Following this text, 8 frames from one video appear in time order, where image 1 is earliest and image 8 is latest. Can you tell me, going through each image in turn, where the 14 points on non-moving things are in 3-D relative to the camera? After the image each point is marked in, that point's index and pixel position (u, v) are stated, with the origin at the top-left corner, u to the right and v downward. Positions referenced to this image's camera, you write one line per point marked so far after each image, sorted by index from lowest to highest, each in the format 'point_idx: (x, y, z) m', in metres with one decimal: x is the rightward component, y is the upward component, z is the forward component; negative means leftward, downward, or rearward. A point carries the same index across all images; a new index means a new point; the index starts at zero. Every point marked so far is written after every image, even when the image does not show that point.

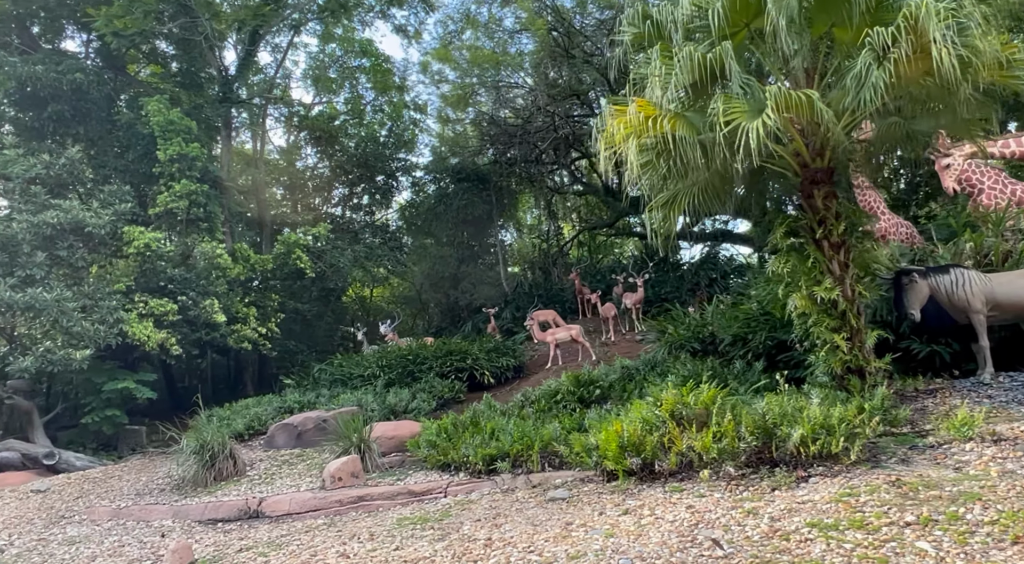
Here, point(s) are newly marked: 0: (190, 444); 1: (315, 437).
0: (-3.9, -2.0, +8.4) m
1: (-2.7, -2.1, +9.5) m
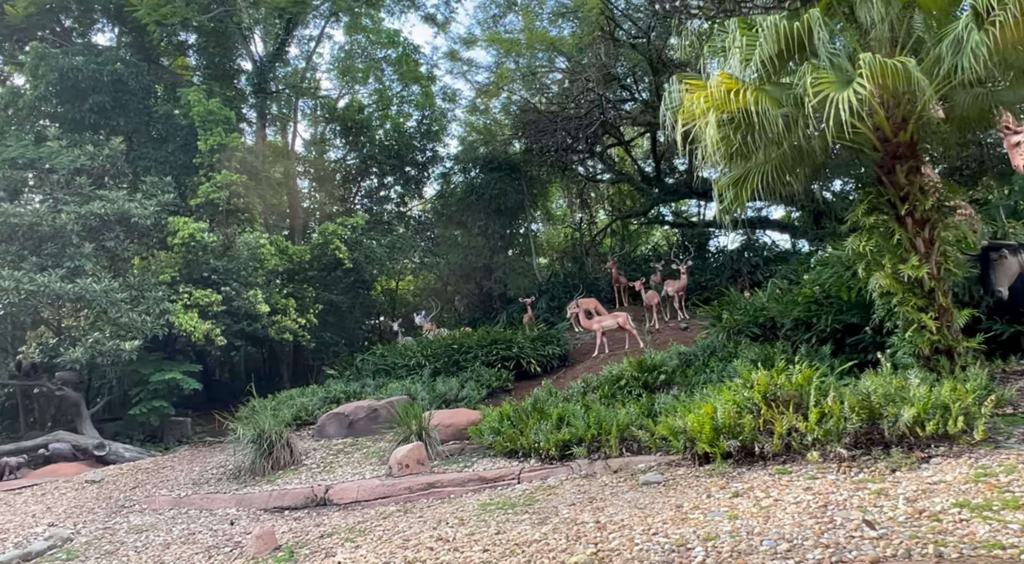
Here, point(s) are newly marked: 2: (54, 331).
0: (-3.2, -1.8, +8.3) m
1: (-2.0, -2.0, +9.4) m
2: (-7.2, -0.8, +10.9) m
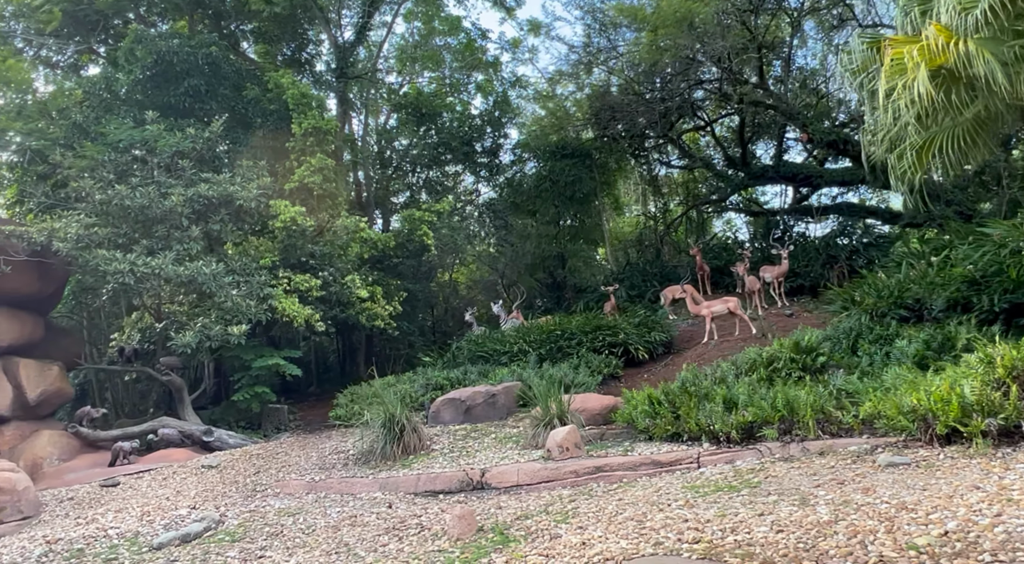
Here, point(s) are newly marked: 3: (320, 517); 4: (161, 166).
0: (-1.6, -1.6, +8.1) m
1: (-0.4, -1.7, +9.2) m
2: (-5.5, -0.5, +10.8) m
3: (-1.7, -2.1, +6.2) m
4: (-5.4, +1.8, +10.7) m
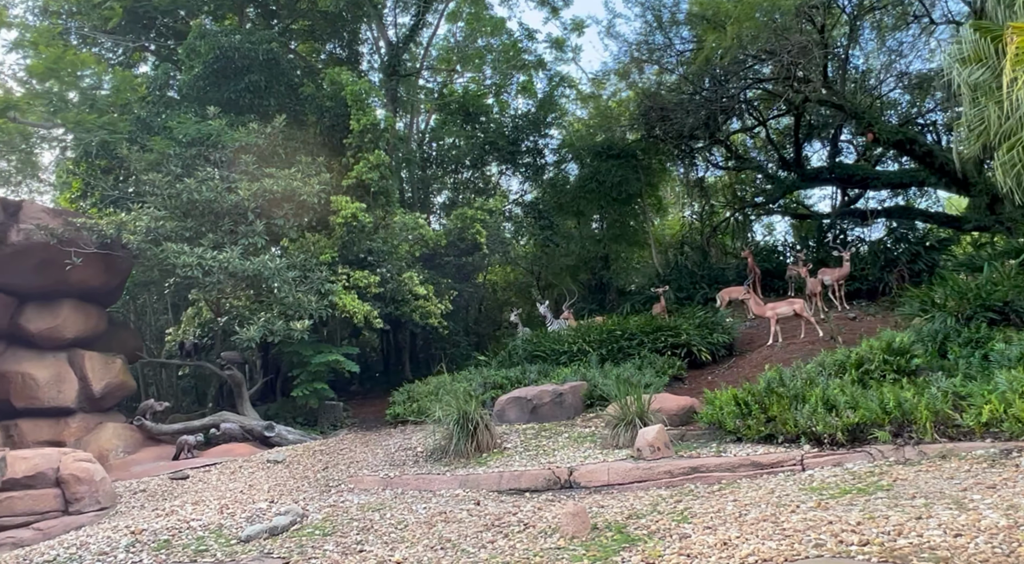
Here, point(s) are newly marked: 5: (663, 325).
0: (-0.7, -1.5, +8.0) m
1: (+0.5, -1.7, +9.0) m
2: (-4.6, -0.4, +10.8) m
3: (-0.9, -2.0, +6.1) m
4: (-4.4, +1.9, +10.7) m
5: (+2.5, -0.7, +11.3) m
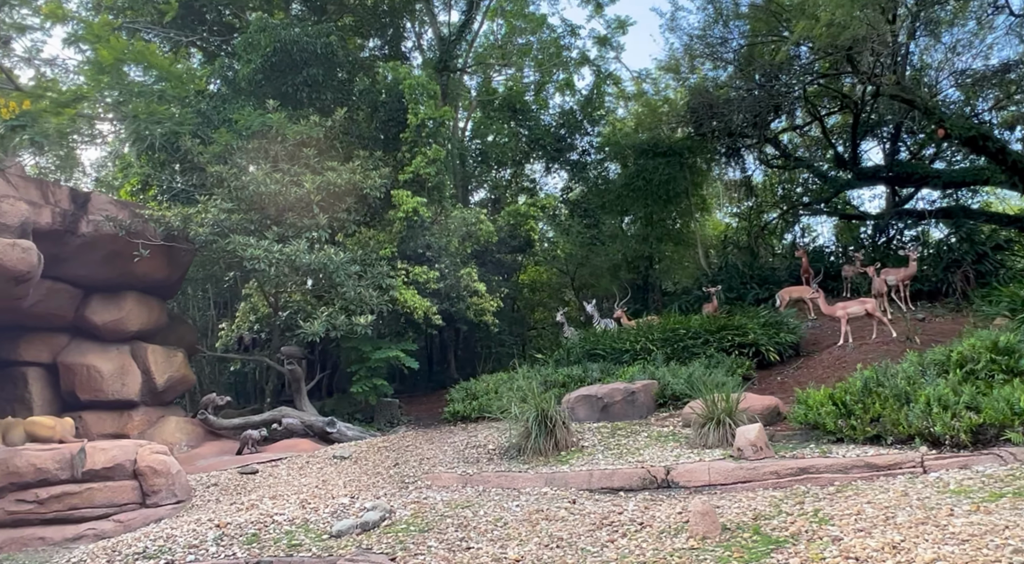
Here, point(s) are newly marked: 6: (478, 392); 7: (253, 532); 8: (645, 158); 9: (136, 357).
0: (+0.1, -1.5, +7.8) m
1: (+1.4, -1.6, +8.8) m
2: (-3.6, -0.4, +10.7) m
3: (-0.1, -1.9, +5.9) m
4: (-3.4, +2.0, +10.6) m
5: (+3.4, -0.7, +11.0) m
6: (-0.5, -1.7, +11.0) m
7: (-2.3, -2.2, +6.1) m
8: (+3.5, +3.3, +18.4) m
9: (-5.5, -1.1, +10.1) m
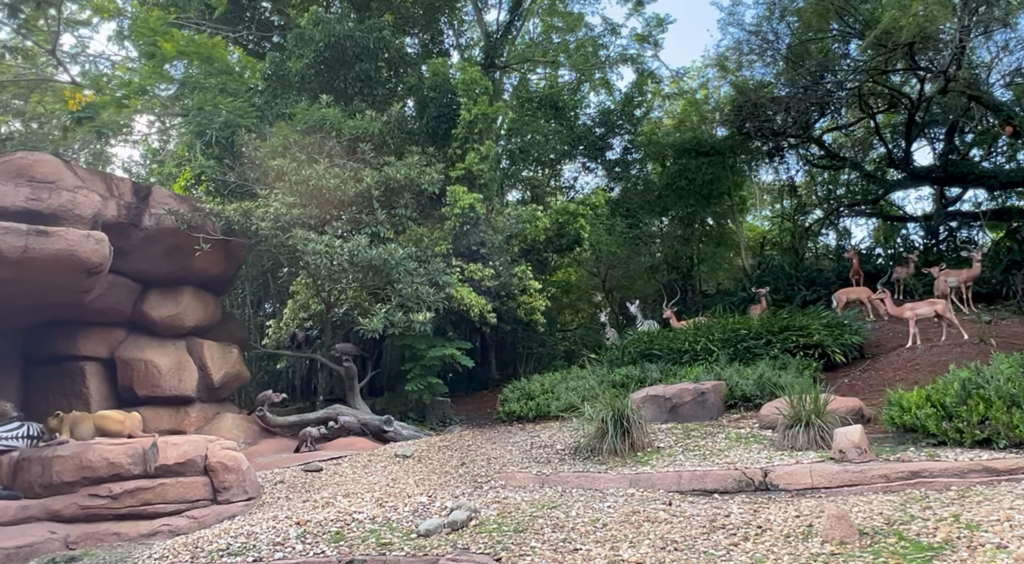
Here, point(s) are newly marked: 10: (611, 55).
0: (+0.9, -1.4, +7.6) m
1: (+2.2, -1.6, +8.6) m
2: (-2.7, -0.3, +10.6) m
3: (+0.7, -1.9, +5.7) m
4: (-2.5, +2.0, +10.5) m
5: (+4.3, -0.6, +10.7) m
6: (+0.3, -1.7, +10.8) m
7: (-1.5, -2.1, +5.9) m
8: (+4.6, +3.3, +18.1) m
9: (-4.6, -1.0, +10.0) m
10: (+2.6, +6.0, +18.5) m
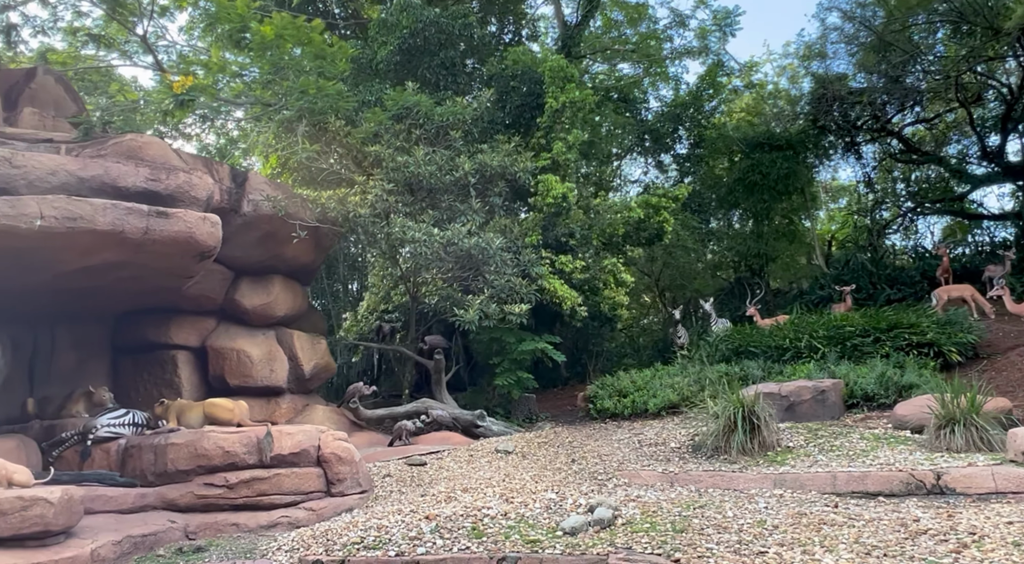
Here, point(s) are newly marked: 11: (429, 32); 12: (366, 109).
0: (+2.2, -1.3, +7.2) m
1: (+3.5, -1.5, +8.1) m
2: (-1.3, -0.2, +10.4) m
3: (+1.8, -1.8, +5.3) m
4: (-1.1, +2.2, +10.3) m
5: (+5.7, -0.6, +10.2) m
6: (+1.7, -1.6, +10.5) m
7: (-0.3, -2.0, +5.6) m
8: (+6.3, +3.3, +17.6) m
9: (-3.3, -0.9, +9.9) m
10: (+4.3, +6.1, +18.1) m
11: (-1.4, +4.1, +11.5) m
12: (-2.2, +2.6, +10.6) m
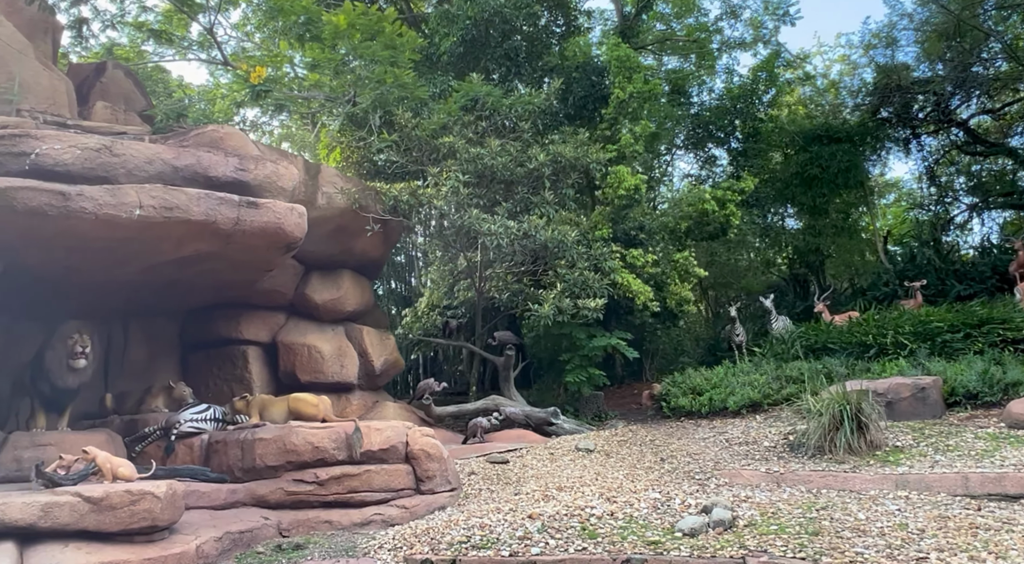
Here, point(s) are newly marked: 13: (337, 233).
0: (+3.1, -1.2, +6.9) m
1: (+4.5, -1.4, +7.7) m
2: (-0.3, -0.1, +10.2) m
3: (+2.7, -1.7, +5.0) m
4: (-0.1, +2.2, +10.1) m
5: (+6.7, -0.5, +9.7) m
6: (+2.7, -1.5, +10.1) m
7: (+0.5, -1.9, +5.4) m
8: (+7.6, +3.4, +17.1) m
9: (-2.3, -0.8, +9.7) m
10: (+5.6, +6.2, +17.6) m
11: (-0.3, +4.2, +11.3) m
12: (-1.2, +2.7, +10.5) m
13: (-2.3, +0.7, +9.1) m
